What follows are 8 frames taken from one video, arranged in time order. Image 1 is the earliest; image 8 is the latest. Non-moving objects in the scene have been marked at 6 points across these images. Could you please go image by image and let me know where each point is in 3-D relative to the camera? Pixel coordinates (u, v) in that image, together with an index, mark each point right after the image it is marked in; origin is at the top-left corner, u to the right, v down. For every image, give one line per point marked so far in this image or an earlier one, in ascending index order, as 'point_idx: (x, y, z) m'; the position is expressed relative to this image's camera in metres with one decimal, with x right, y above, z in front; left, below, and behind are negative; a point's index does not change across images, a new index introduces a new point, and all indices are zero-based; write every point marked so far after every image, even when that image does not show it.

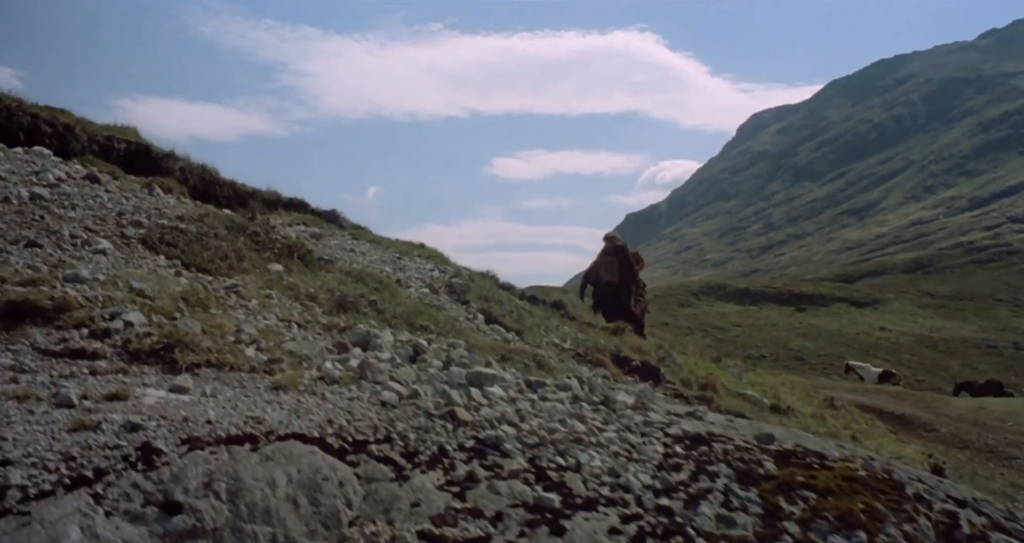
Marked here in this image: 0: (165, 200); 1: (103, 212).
0: (-6.9, +1.4, +18.7) m
1: (-6.2, +0.9, +14.2) m
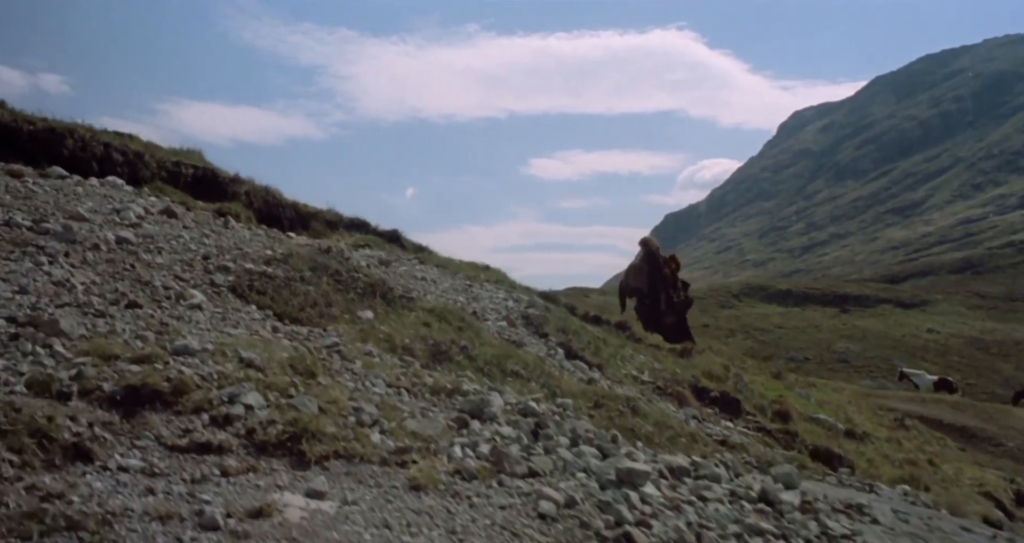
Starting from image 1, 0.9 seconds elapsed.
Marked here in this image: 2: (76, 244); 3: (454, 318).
0: (-5.3, +0.7, +18.5) m
1: (-4.8, +0.2, +13.9) m
2: (-6.0, +0.4, +12.9) m
3: (-1.0, -0.9, +16.4) m
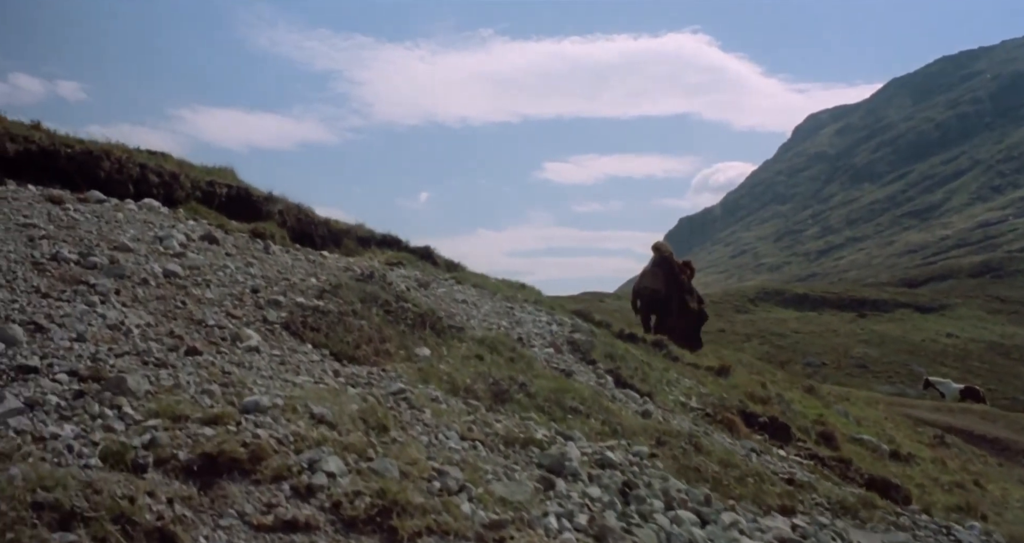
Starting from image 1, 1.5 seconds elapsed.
0: (-4.4, +0.2, +18.1) m
1: (-4.0, -0.2, +13.6) m
2: (-5.2, -0.1, +12.6) m
3: (-0.1, -1.3, +16.0) m
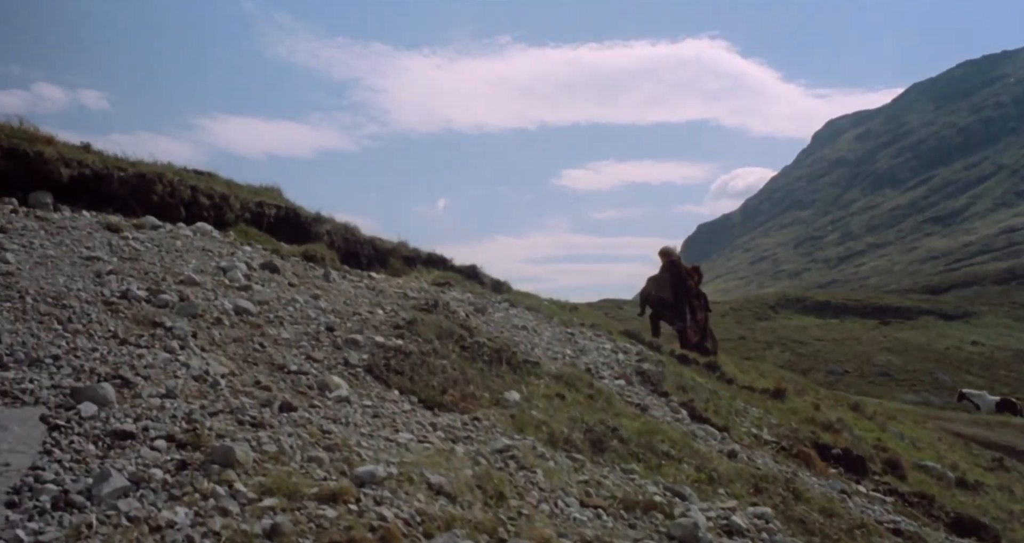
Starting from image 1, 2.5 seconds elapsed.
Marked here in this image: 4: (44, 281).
0: (-3.1, -0.3, +17.5) m
1: (-2.8, -0.7, +12.9) m
2: (-4.0, -0.6, +12.0) m
3: (+1.2, -1.9, +15.3) m
4: (-6.0, -0.1, +12.0) m
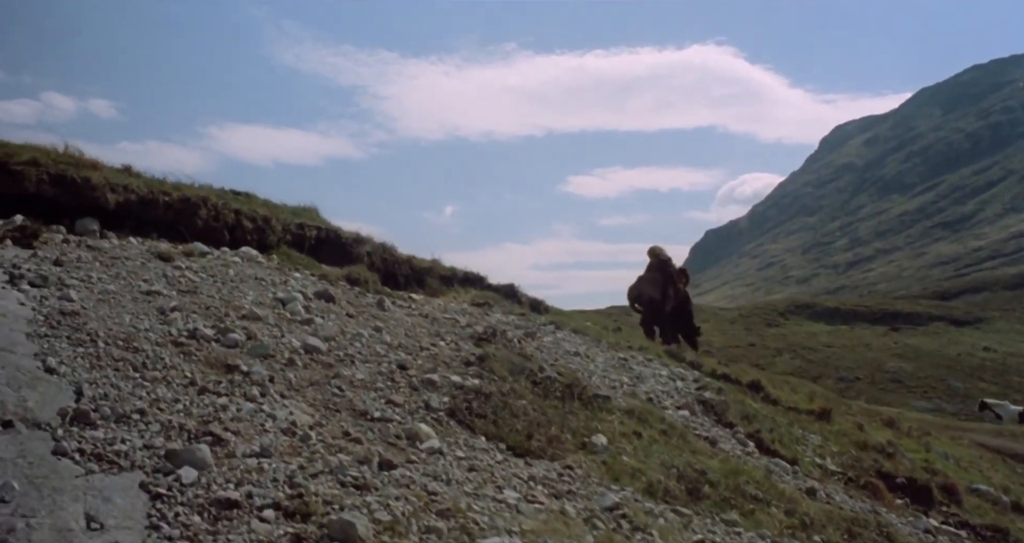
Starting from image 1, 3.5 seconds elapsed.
0: (-2.0, -0.9, +17.1) m
1: (-1.7, -1.2, +12.5) m
2: (-3.0, -1.1, +11.5) m
3: (+2.2, -2.4, +14.7) m
4: (-5.0, -0.6, +11.6) m
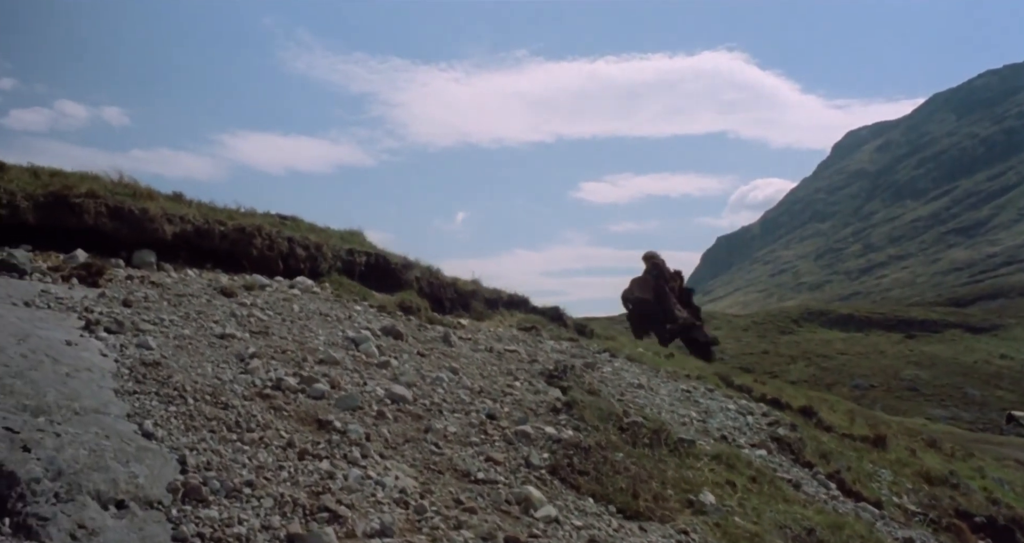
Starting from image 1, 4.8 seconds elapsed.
0: (-0.8, -1.5, +16.6) m
1: (-0.5, -1.8, +12.0) m
2: (-1.8, -1.7, +11.0) m
3: (+3.5, -2.9, +14.2) m
4: (-3.8, -1.2, +11.1) m
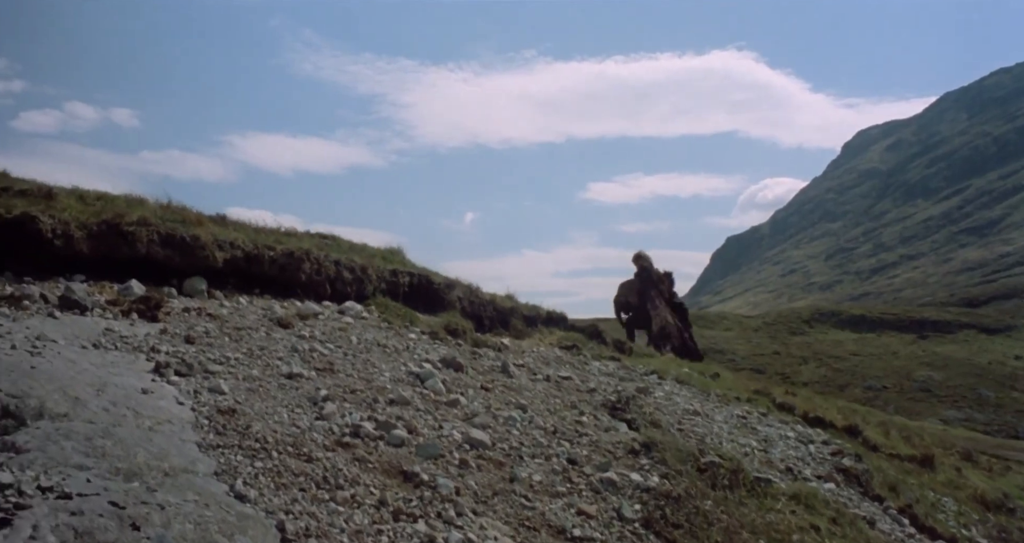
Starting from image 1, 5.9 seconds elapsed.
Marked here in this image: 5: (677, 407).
0: (+0.3, -2.0, +16.2) m
1: (+0.5, -2.3, +11.6) m
2: (-0.8, -2.2, +10.7) m
3: (+4.5, -3.4, +13.7) m
4: (-2.8, -1.7, +10.8) m
5: (+3.4, -2.9, +19.7) m
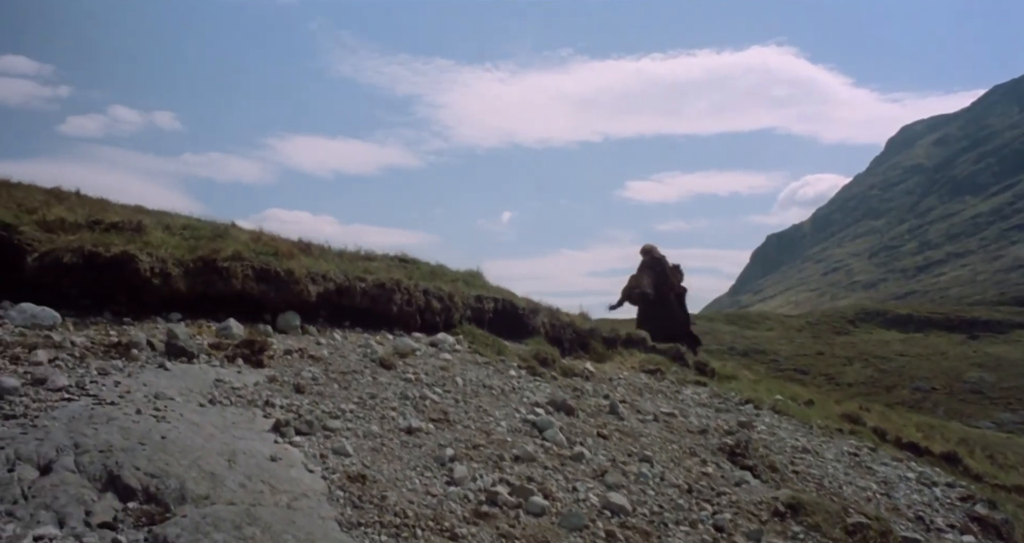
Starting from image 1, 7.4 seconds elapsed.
0: (+2.2, -2.6, +15.4) m
1: (+2.1, -2.9, +10.8) m
2: (+0.8, -2.8, +9.9) m
3: (+6.3, -4.0, +12.7) m
4: (-1.2, -2.3, +10.1) m
5: (+5.4, -3.5, +18.8) m
